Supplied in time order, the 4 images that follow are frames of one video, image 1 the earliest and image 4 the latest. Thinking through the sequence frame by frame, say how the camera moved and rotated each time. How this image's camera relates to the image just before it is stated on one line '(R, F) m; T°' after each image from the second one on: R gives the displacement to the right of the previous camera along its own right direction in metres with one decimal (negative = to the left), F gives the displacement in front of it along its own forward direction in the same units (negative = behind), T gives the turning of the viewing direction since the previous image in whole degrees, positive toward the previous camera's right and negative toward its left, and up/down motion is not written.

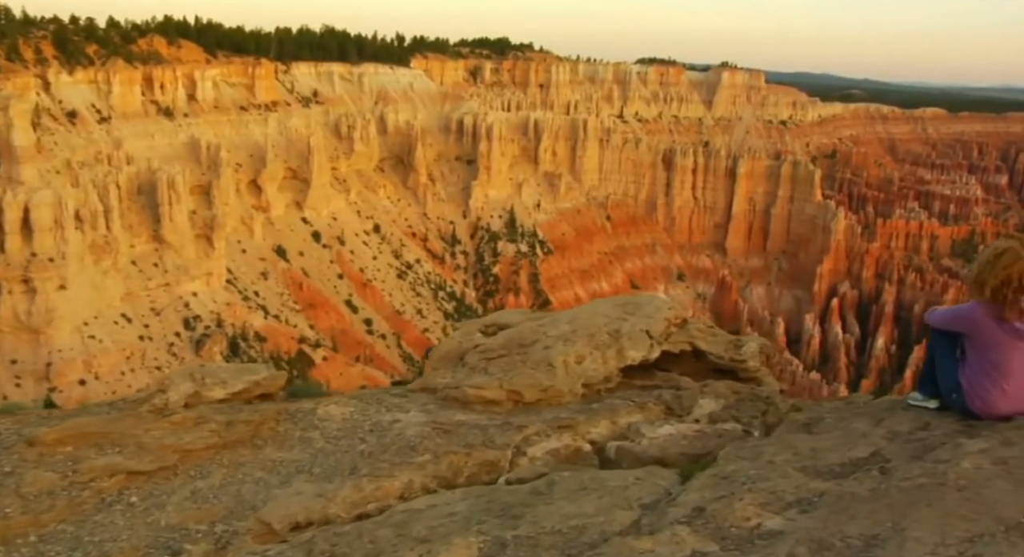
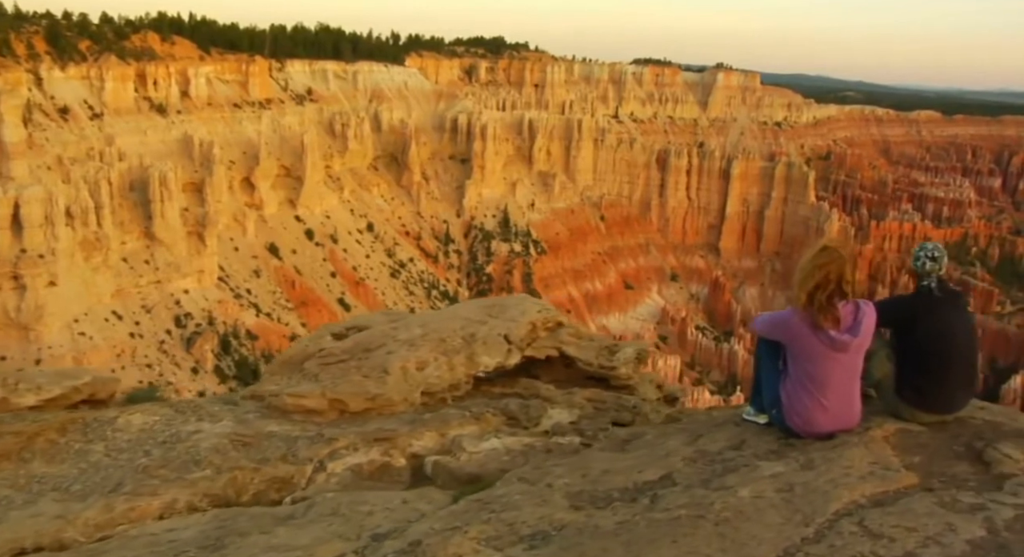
(+1.5, +0.6) m; 0°
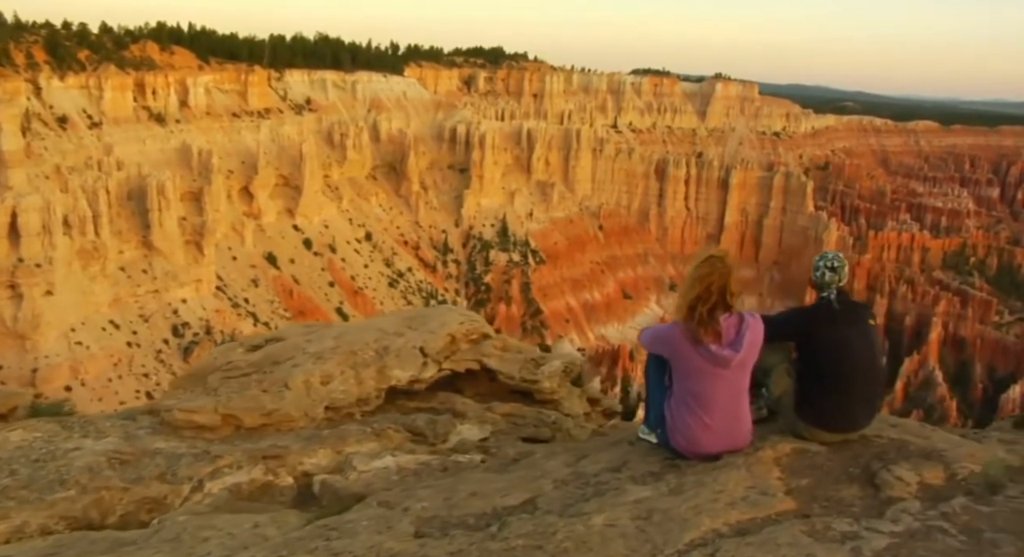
(+0.8, +0.3) m; 0°
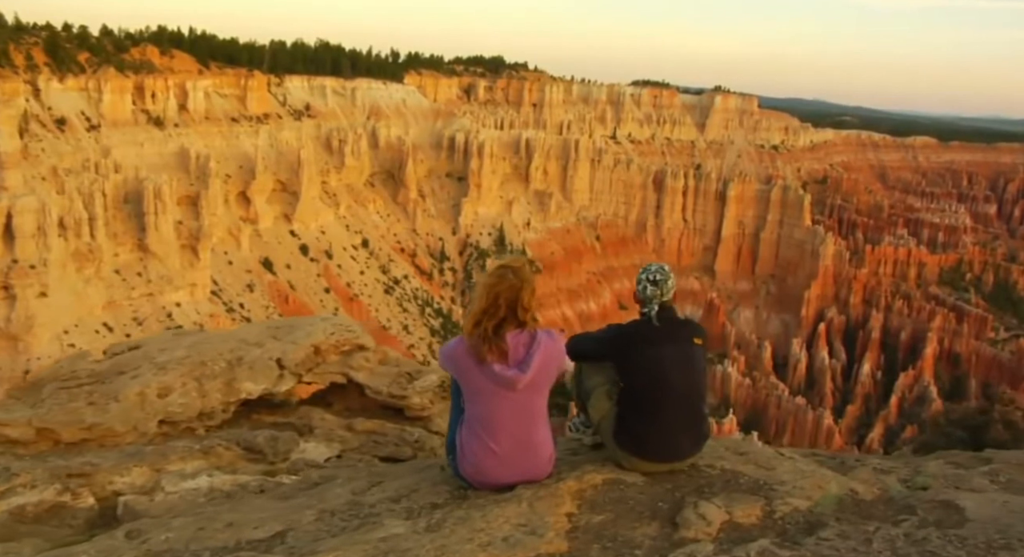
(+1.2, +0.4) m; 0°
